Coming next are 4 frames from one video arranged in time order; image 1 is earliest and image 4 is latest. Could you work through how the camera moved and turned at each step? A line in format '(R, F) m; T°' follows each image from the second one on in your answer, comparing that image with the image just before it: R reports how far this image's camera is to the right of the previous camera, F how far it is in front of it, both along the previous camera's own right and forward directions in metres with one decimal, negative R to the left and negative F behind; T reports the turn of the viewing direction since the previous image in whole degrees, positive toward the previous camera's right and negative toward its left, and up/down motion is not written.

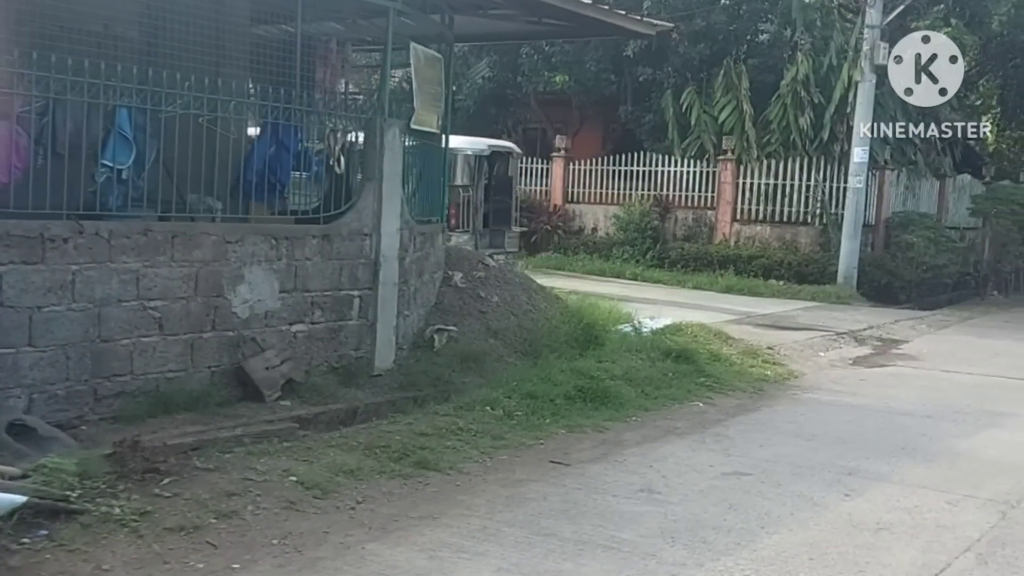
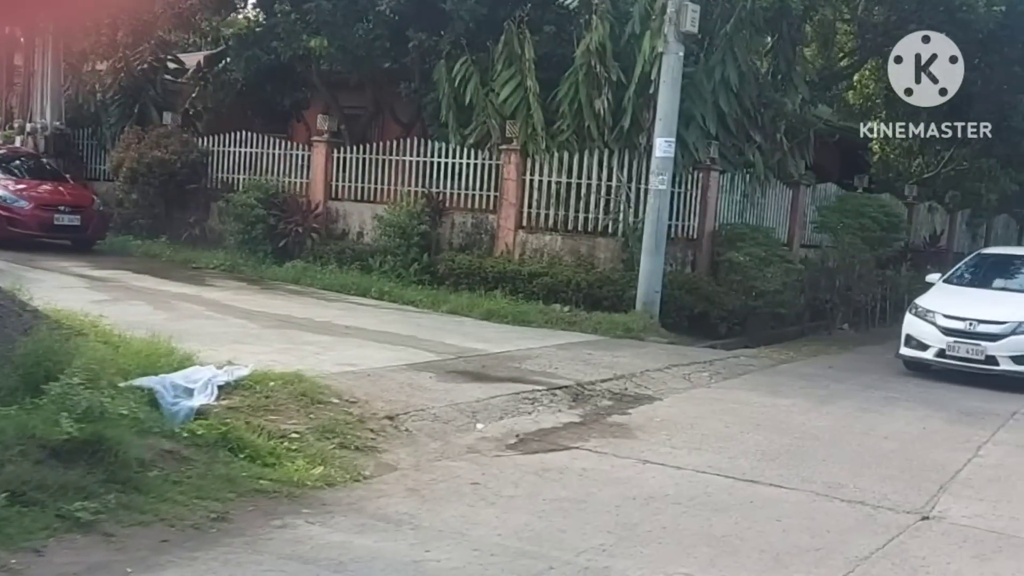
(+4.1, +3.8) m; +4°
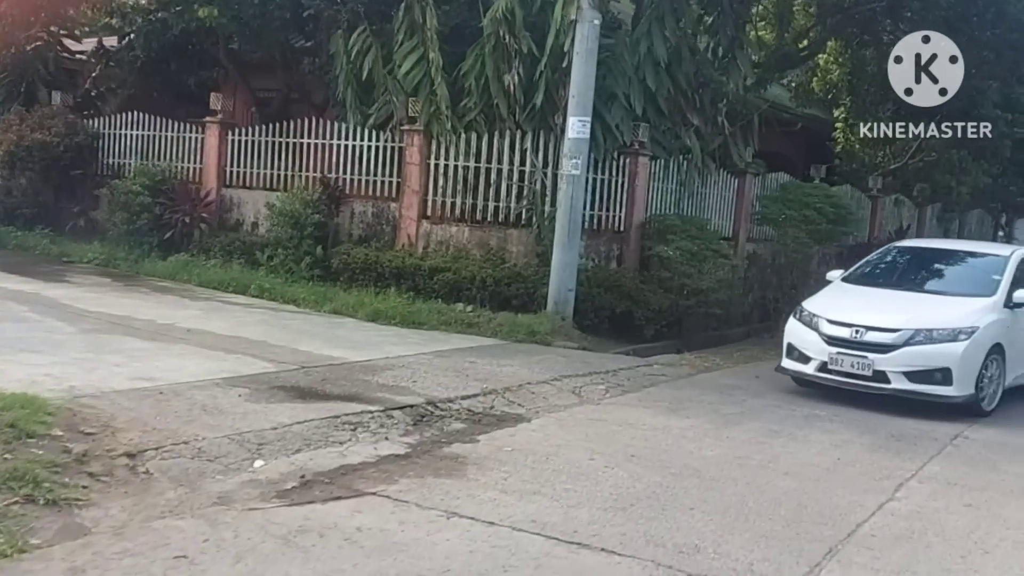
(+1.4, +1.5) m; +1°
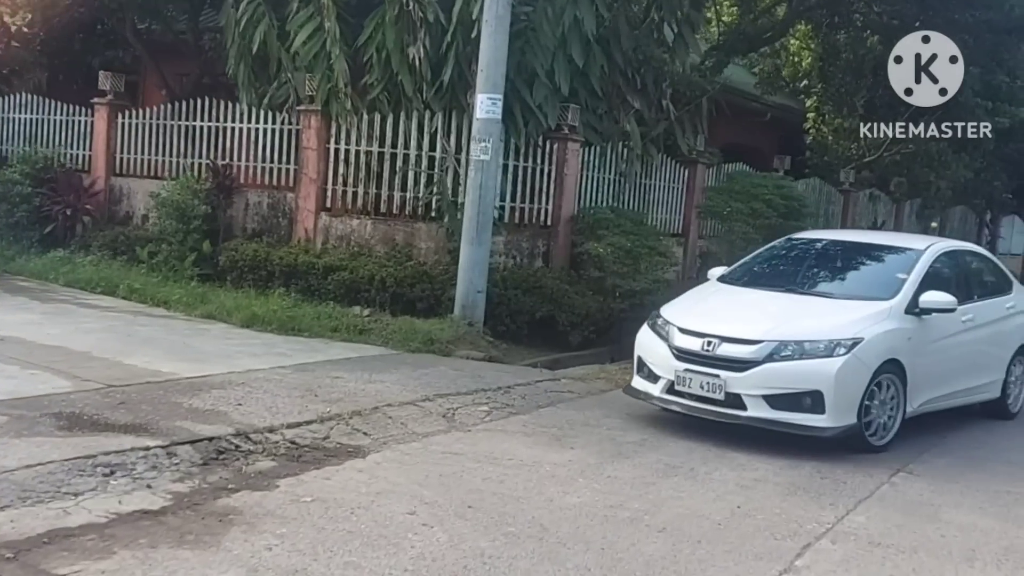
(+1.2, +1.4) m; 0°
